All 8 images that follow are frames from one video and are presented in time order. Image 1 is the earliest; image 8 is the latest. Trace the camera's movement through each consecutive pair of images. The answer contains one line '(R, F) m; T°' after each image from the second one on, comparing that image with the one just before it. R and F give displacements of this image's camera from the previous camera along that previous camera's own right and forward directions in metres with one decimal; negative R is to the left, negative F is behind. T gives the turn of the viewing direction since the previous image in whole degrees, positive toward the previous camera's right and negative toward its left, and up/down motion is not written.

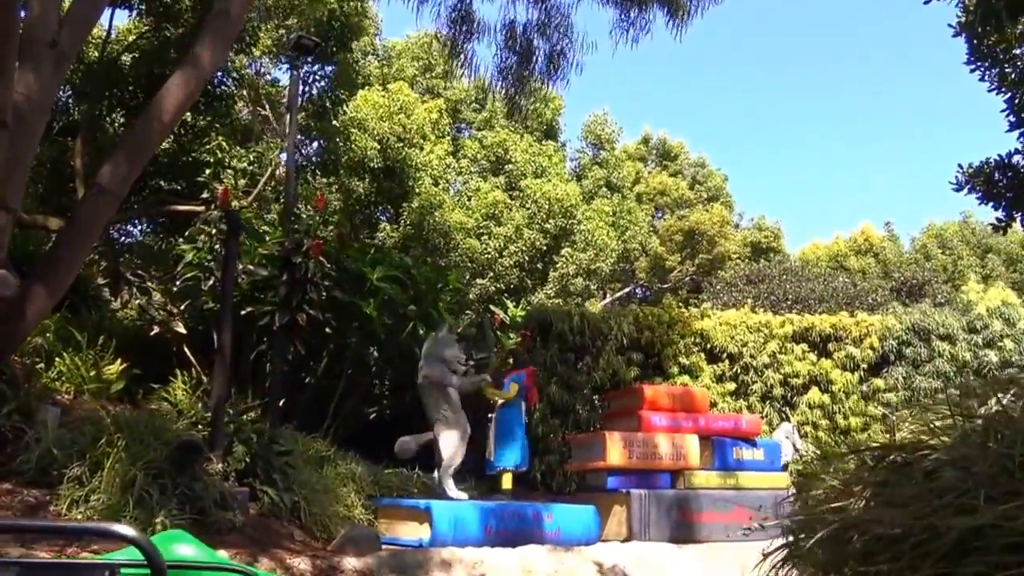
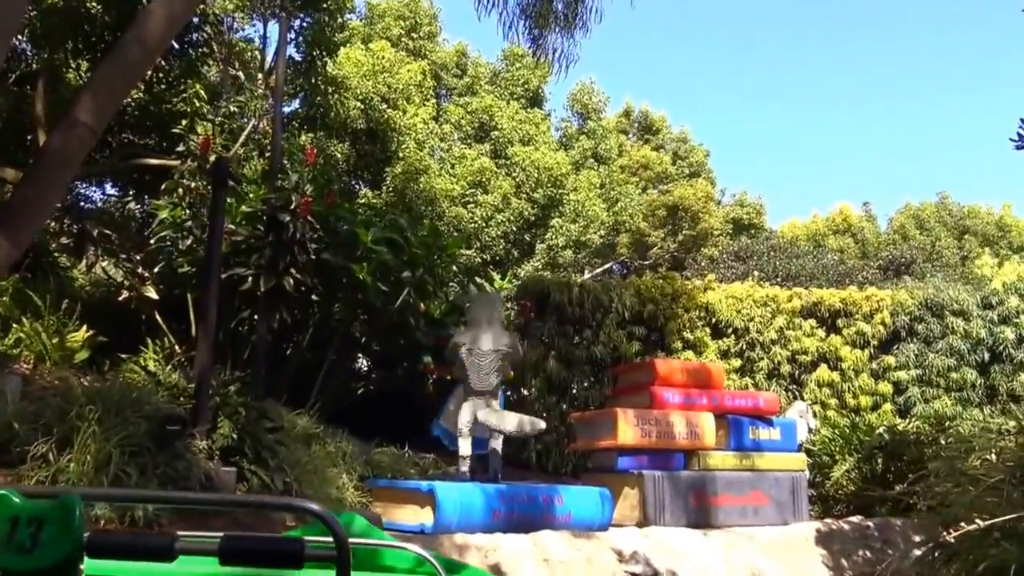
(-0.4, +0.6) m; +2°
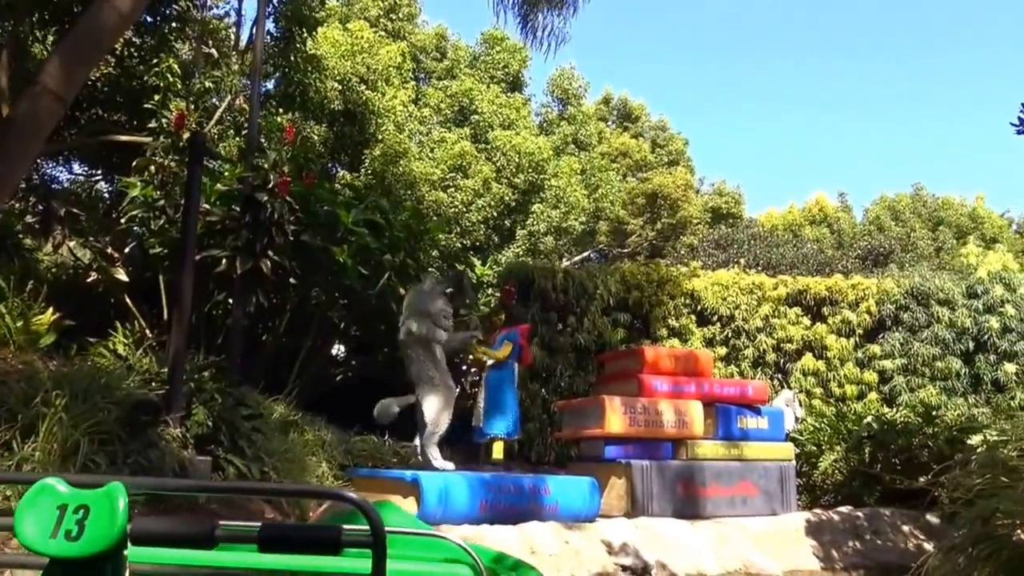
(-0.1, +0.2) m; +2°
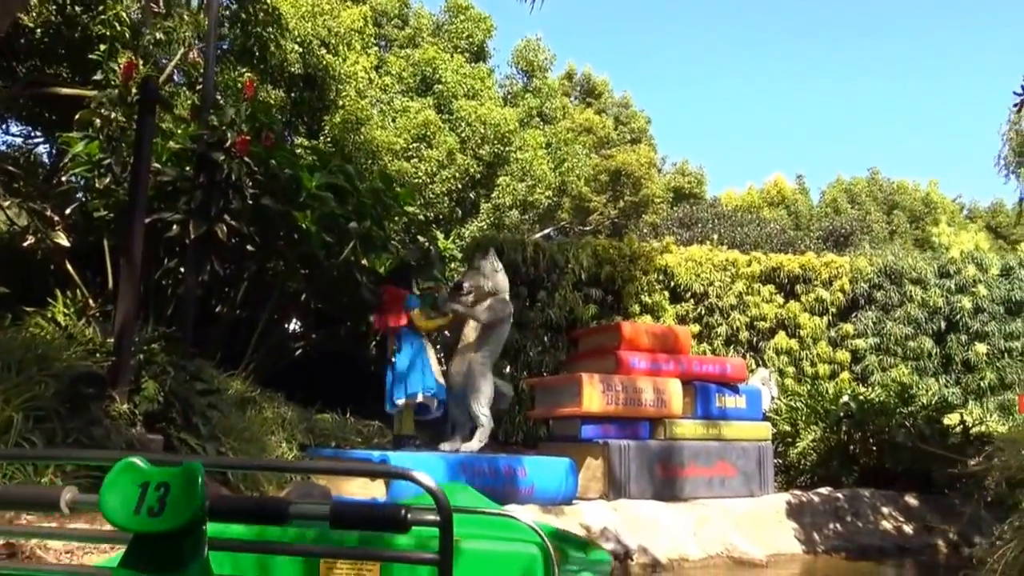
(-0.2, +0.4) m; +3°
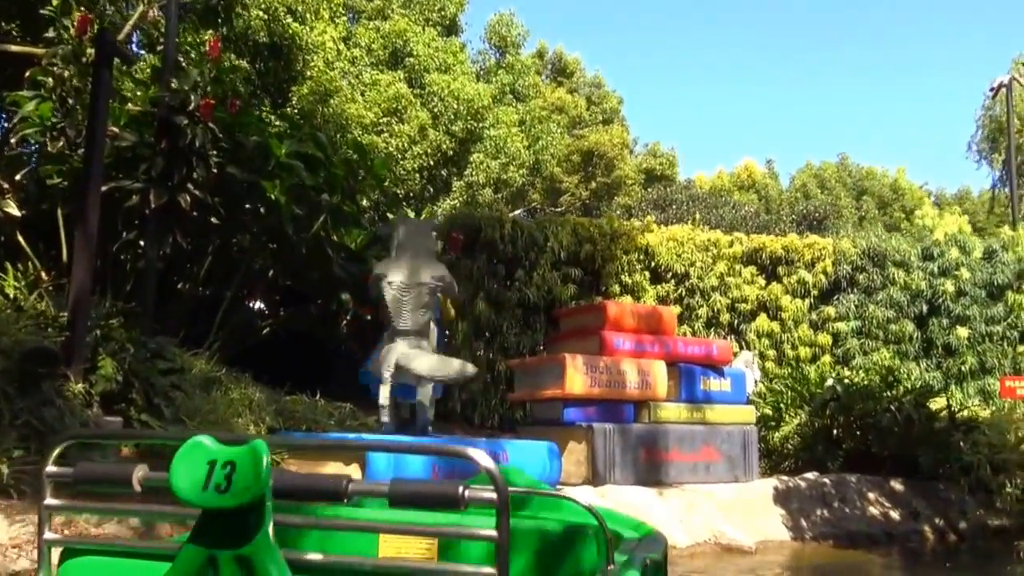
(-0.1, +0.3) m; +2°
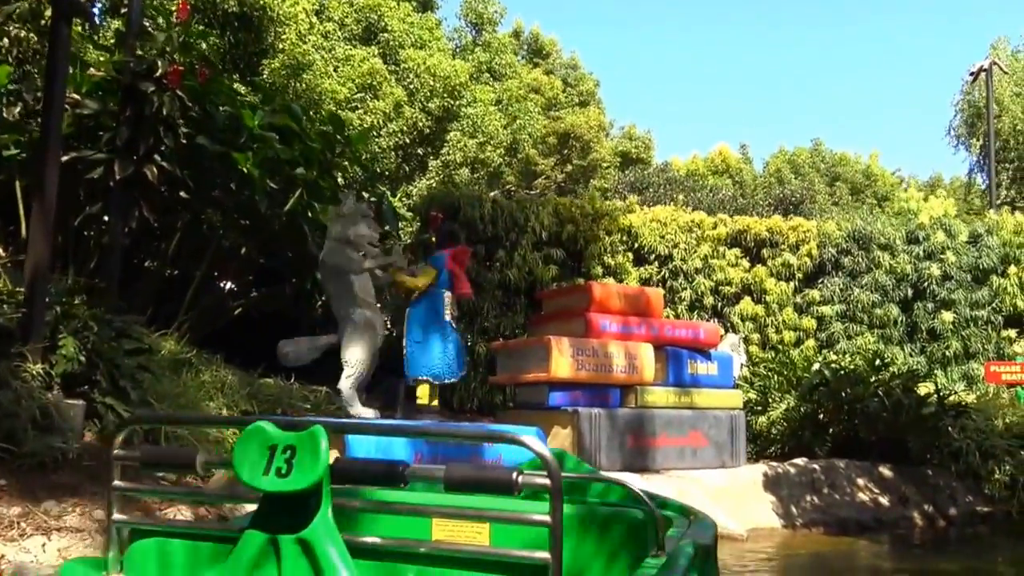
(-0.1, +0.3) m; +2°
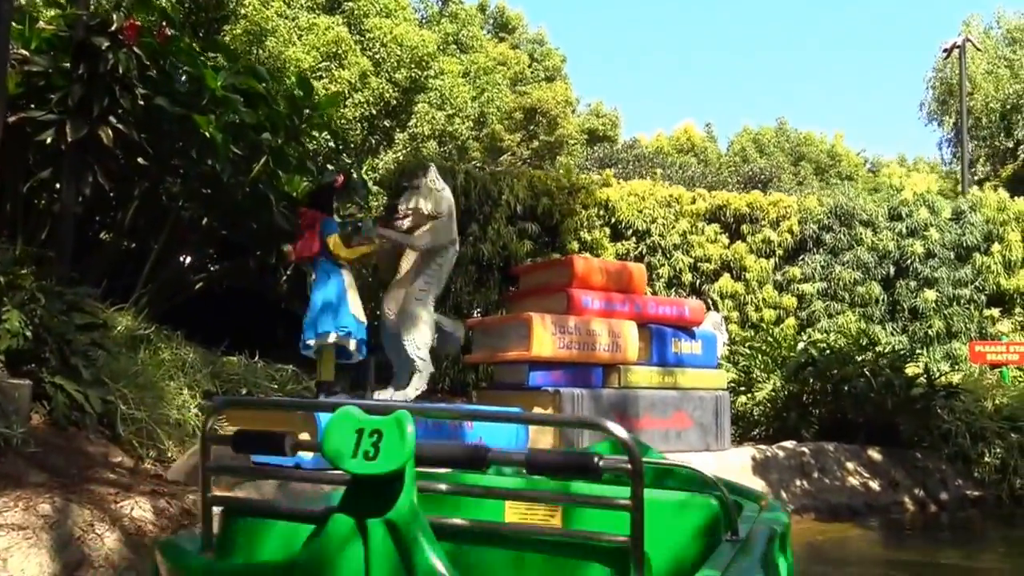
(-0.1, +0.3) m; +3°
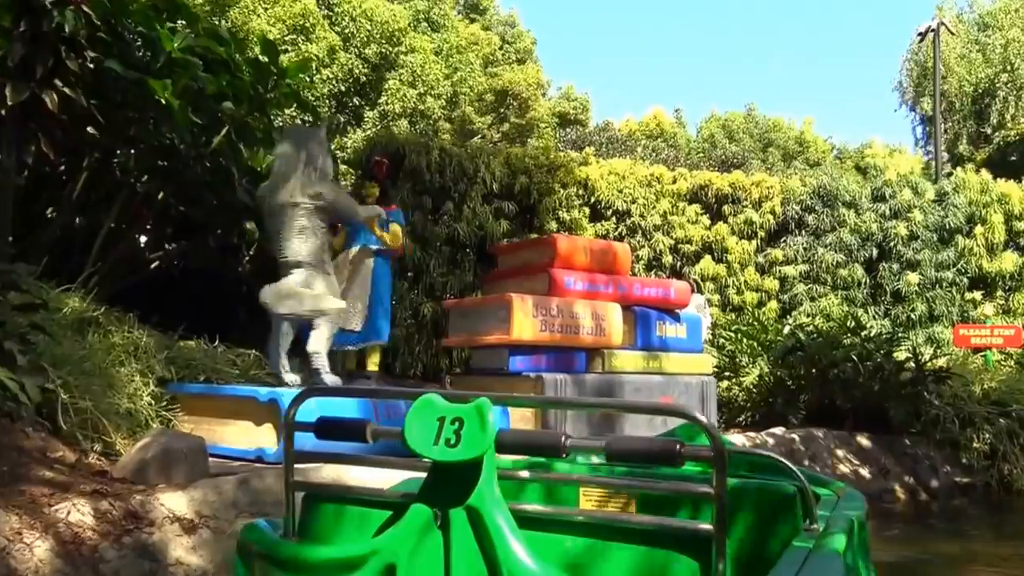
(-0.1, +0.4) m; +2°
